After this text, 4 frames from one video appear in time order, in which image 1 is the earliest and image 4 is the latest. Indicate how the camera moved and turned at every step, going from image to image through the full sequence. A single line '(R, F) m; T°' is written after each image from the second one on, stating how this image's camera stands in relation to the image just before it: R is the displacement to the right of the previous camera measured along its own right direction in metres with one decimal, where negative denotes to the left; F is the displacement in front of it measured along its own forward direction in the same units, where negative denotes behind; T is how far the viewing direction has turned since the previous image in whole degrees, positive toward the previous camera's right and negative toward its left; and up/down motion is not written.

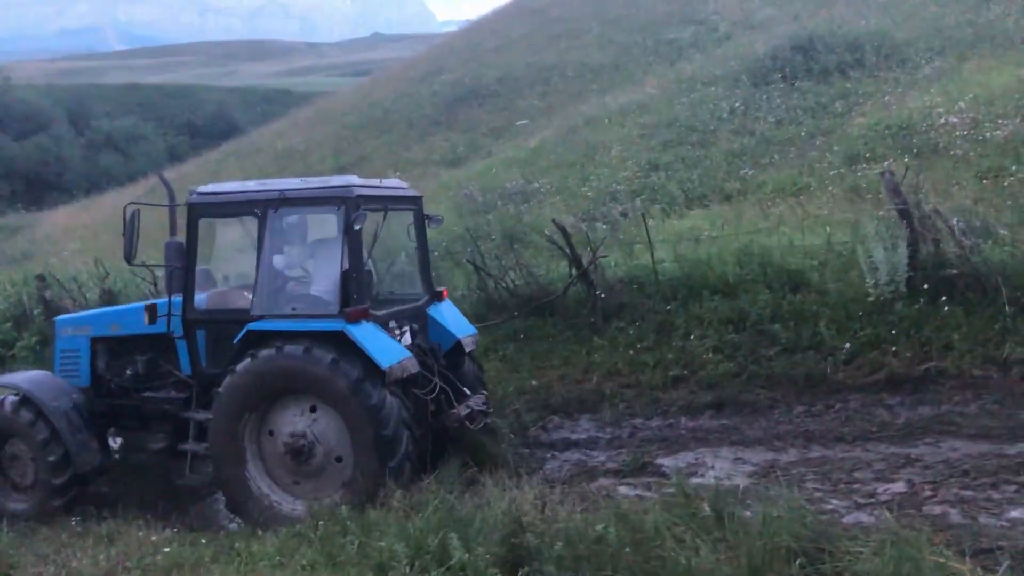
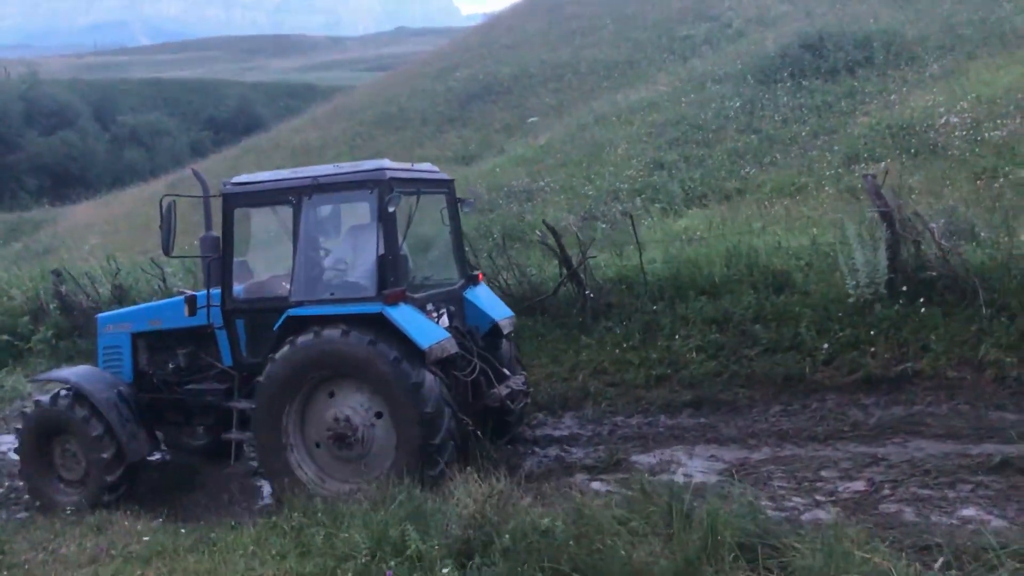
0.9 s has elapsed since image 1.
(+0.4, -0.2) m; -2°
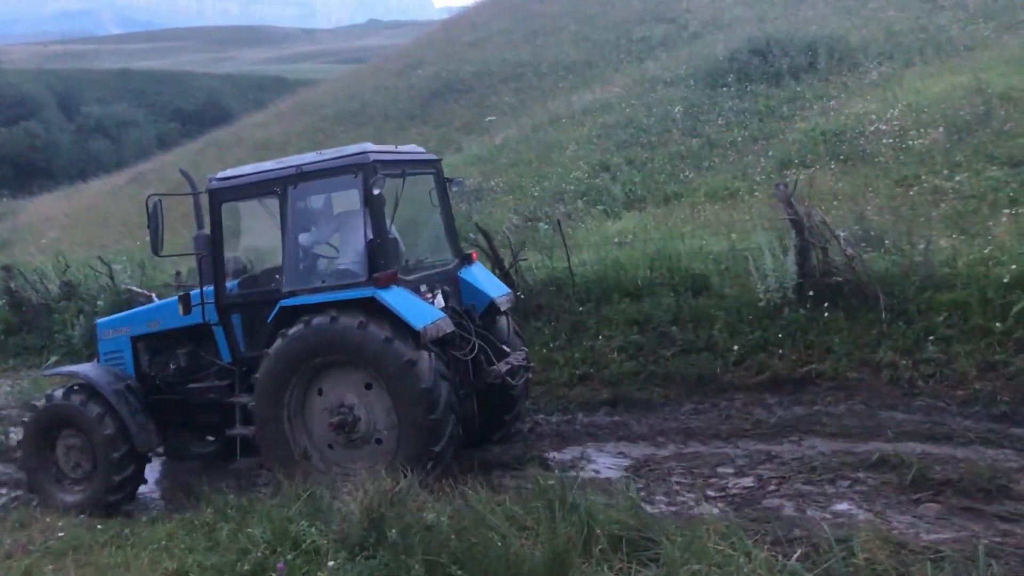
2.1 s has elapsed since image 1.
(+0.4, -0.3) m; +2°
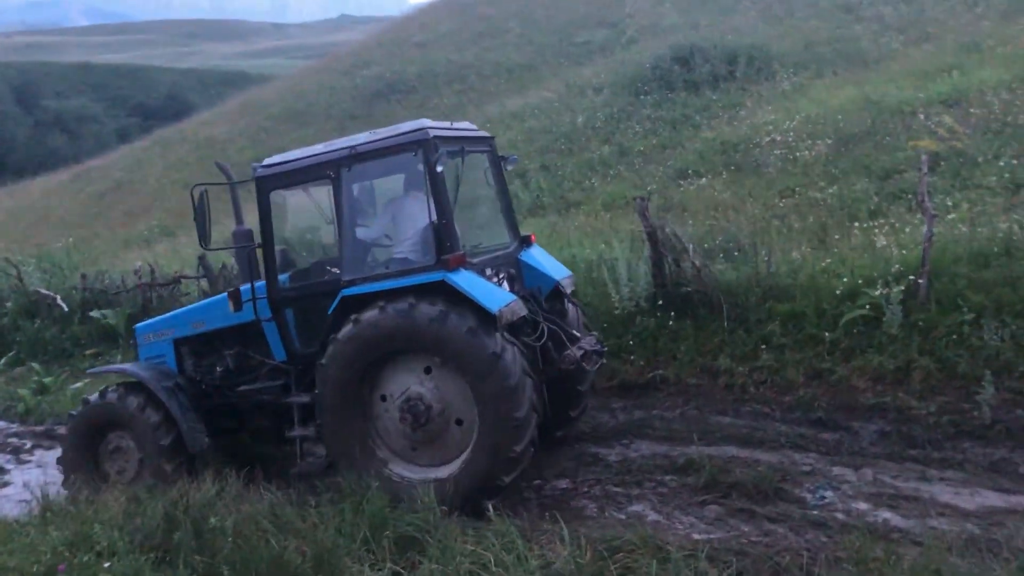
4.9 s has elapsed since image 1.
(+1.1, -0.3) m; +2°
